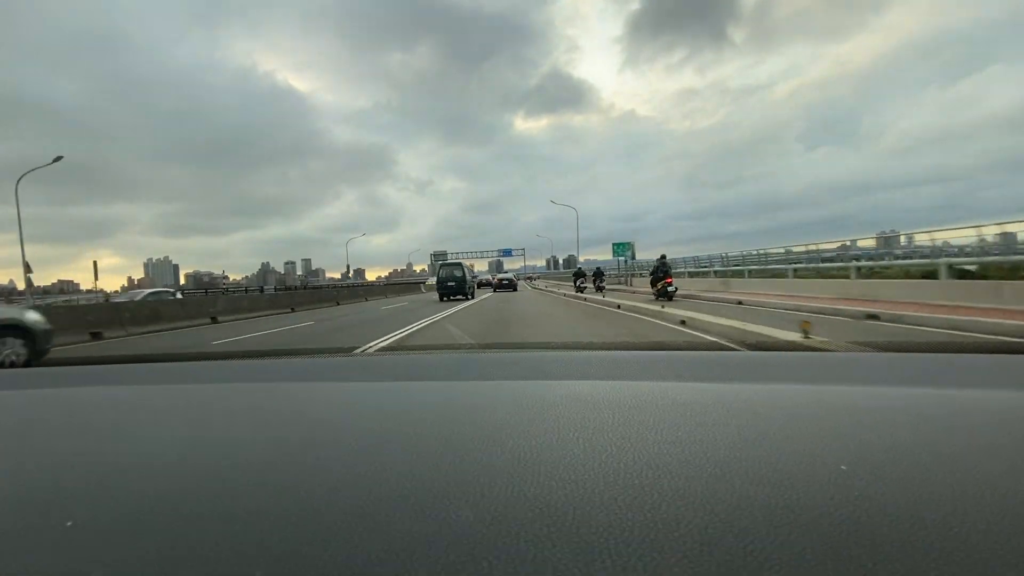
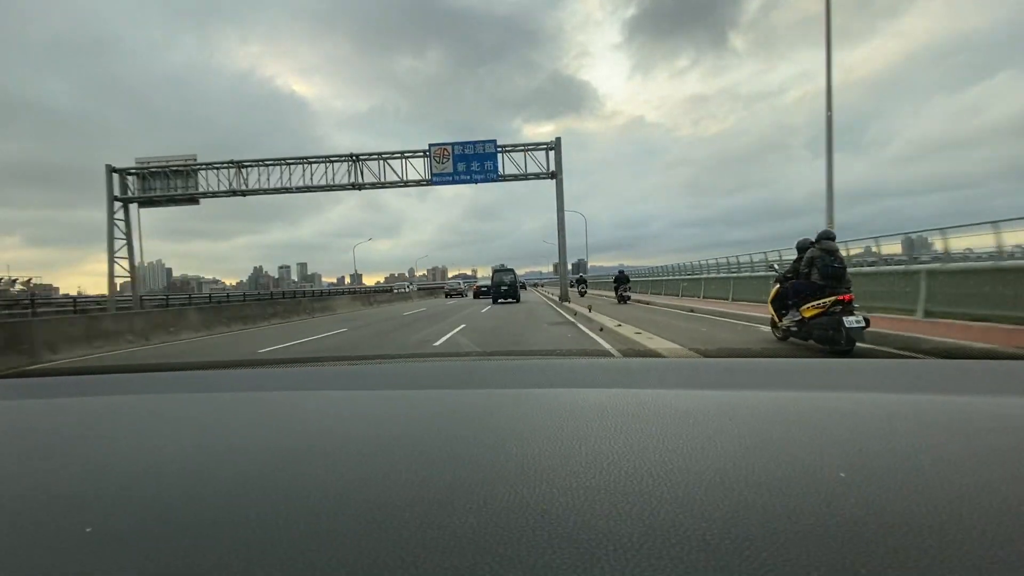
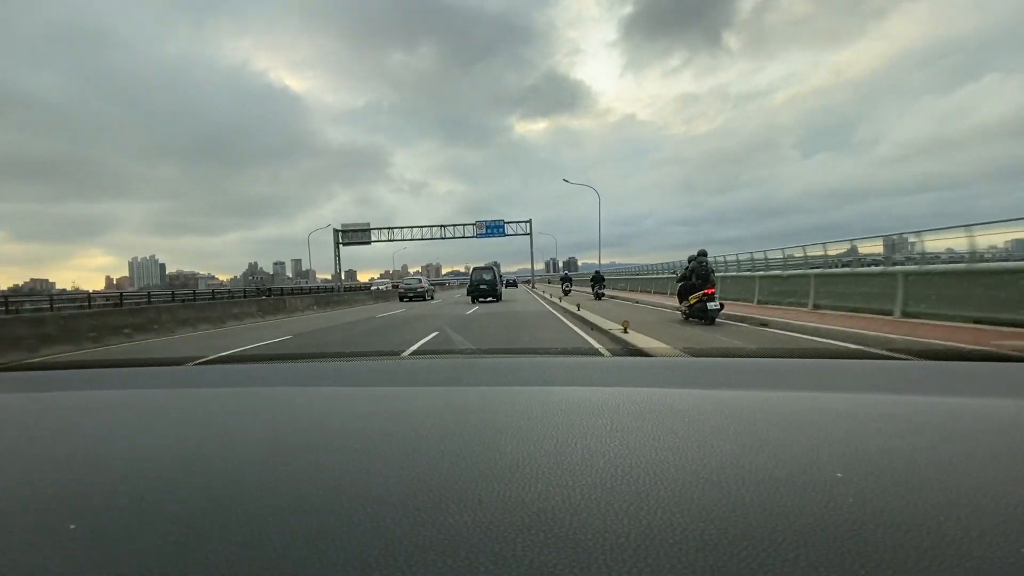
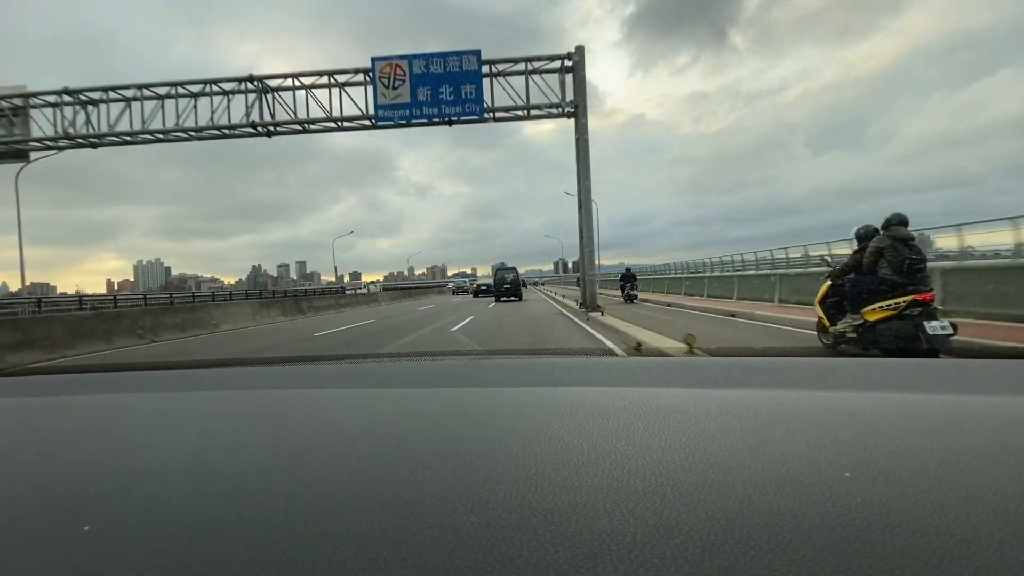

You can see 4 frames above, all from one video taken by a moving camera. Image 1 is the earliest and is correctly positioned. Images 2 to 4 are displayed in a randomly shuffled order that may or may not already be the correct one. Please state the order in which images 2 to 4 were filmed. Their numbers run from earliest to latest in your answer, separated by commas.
3, 2, 4
